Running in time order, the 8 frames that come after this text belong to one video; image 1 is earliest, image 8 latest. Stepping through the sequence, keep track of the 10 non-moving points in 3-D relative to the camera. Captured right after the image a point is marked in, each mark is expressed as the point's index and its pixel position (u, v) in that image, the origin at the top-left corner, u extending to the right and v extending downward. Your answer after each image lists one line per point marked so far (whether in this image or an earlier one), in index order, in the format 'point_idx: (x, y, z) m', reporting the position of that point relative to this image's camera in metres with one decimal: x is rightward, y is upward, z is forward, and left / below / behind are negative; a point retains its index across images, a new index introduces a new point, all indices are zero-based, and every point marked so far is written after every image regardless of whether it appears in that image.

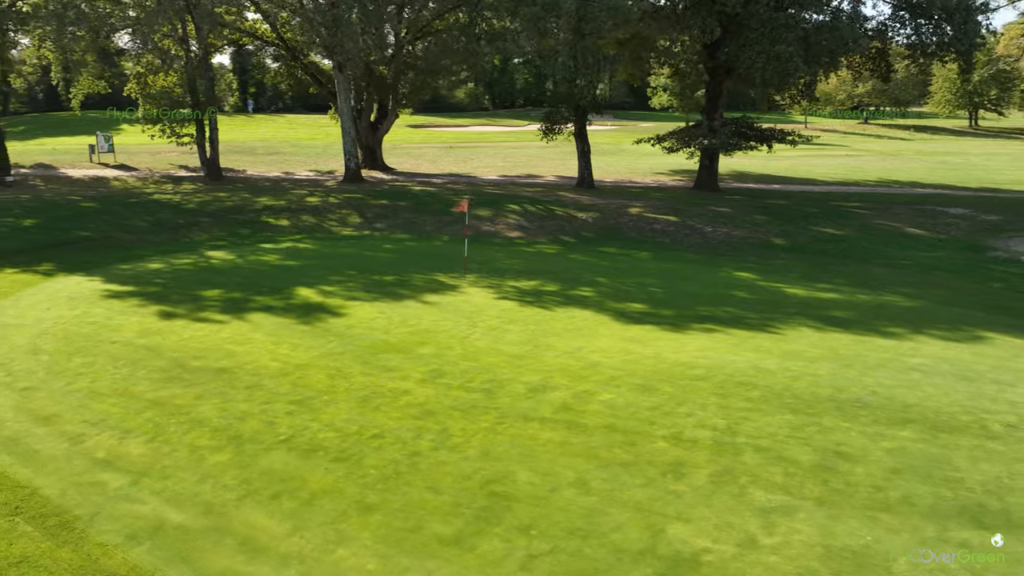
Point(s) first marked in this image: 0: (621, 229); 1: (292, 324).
0: (+2.9, +1.5, +19.6) m
1: (-3.4, -0.6, +11.9) m
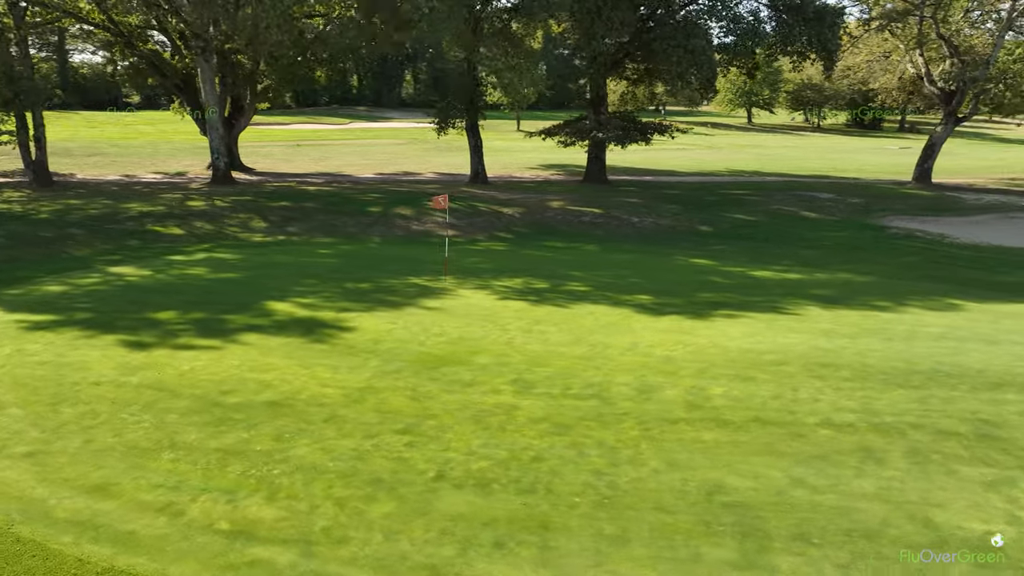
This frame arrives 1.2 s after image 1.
0: (+1.1, +1.6, +19.3) m
1: (-2.8, -0.7, +10.2) m
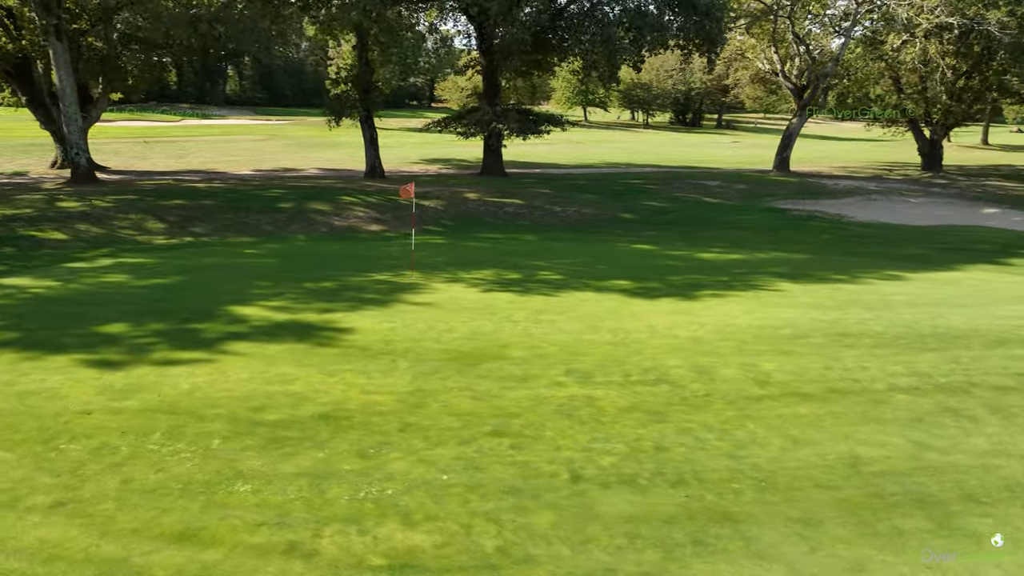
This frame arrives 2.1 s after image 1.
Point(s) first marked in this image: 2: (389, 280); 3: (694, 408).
0: (-0.8, +1.8, +18.7) m
1: (-2.4, -0.7, +9.0) m
2: (-2.0, +0.1, +12.4) m
3: (+1.8, -1.2, +7.4) m
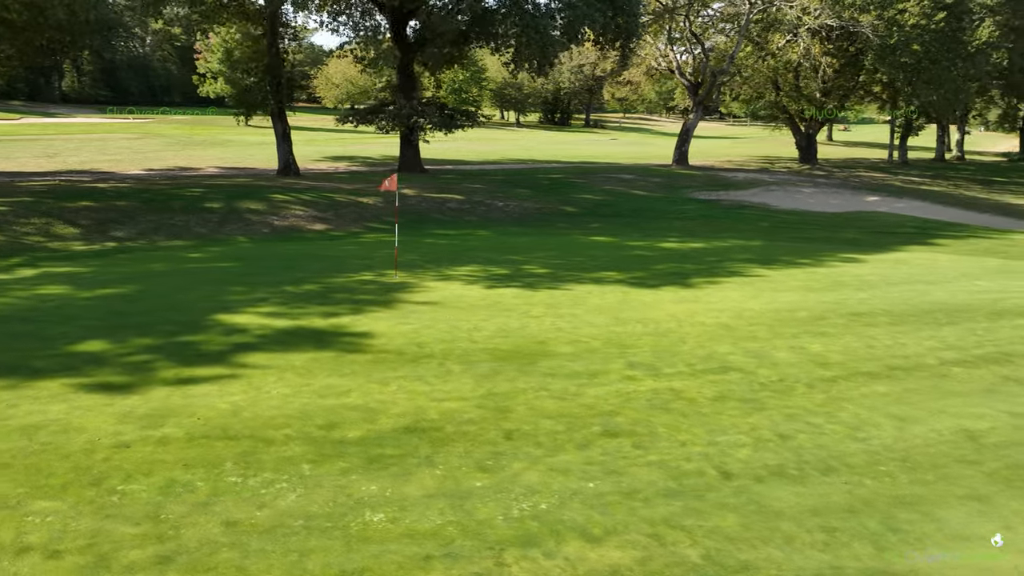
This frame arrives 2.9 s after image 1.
0: (-2.1, +1.8, +17.9) m
1: (-1.9, -0.7, +8.1) m
2: (-2.1, +0.1, +11.5) m
3: (+2.6, -1.0, +7.3) m
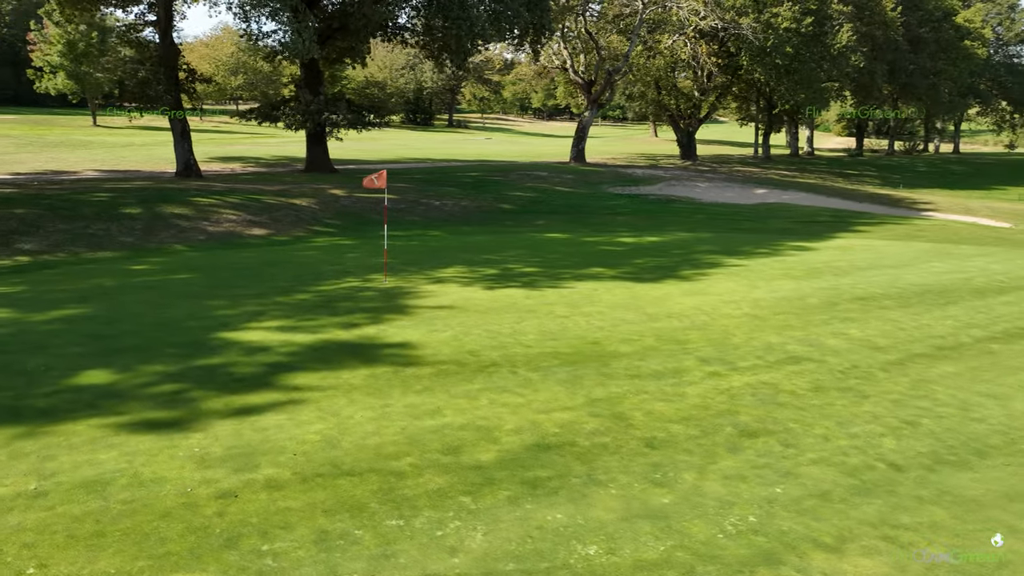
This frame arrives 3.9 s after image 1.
0: (-3.3, +1.7, +16.8) m
1: (-1.2, -0.8, +7.2) m
2: (-2.0, 0.0, +10.5) m
3: (+3.4, -0.9, +7.3) m
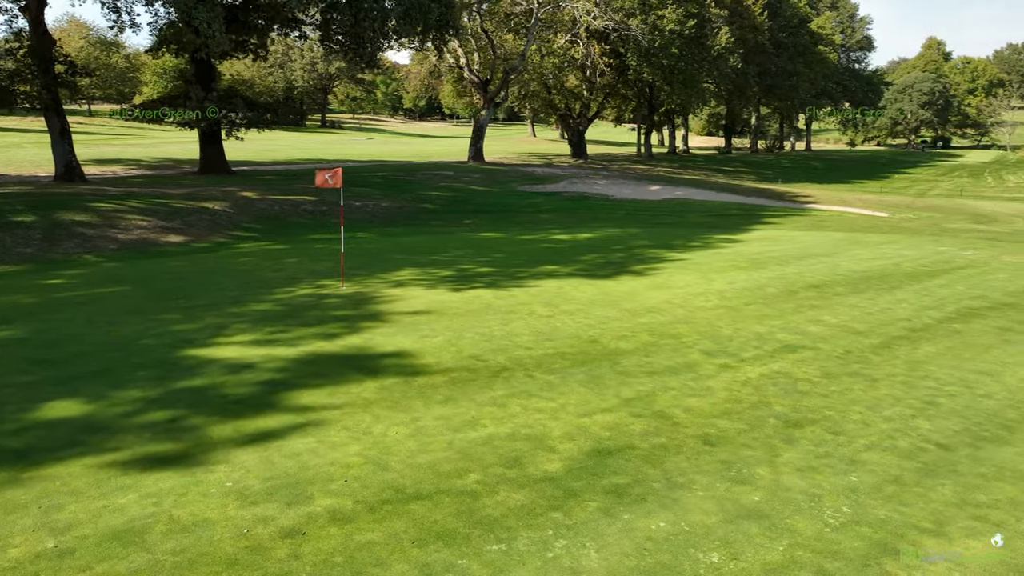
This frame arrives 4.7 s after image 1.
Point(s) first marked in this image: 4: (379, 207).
0: (-4.8, +1.5, +15.8) m
1: (-1.0, -0.8, +6.7) m
2: (-2.4, -0.1, +9.8) m
3: (+3.5, -0.7, +7.5) m
4: (-3.1, +1.8, +17.7) m
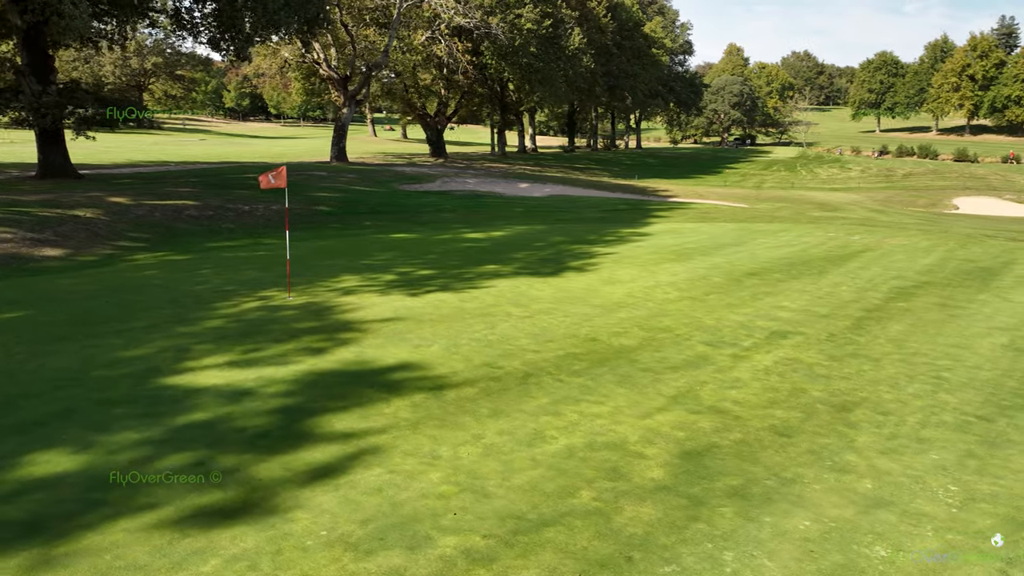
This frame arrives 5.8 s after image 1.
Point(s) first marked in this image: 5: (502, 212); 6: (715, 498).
0: (-6.5, +1.2, +14.2) m
1: (-0.7, -0.9, +6.1) m
2: (-2.7, -0.2, +8.8) m
3: (+3.5, -0.6, +7.8) m
4: (-5.2, +1.6, +16.4) m
5: (-0.2, +1.9, +18.9) m
6: (+1.2, -1.3, +4.6) m
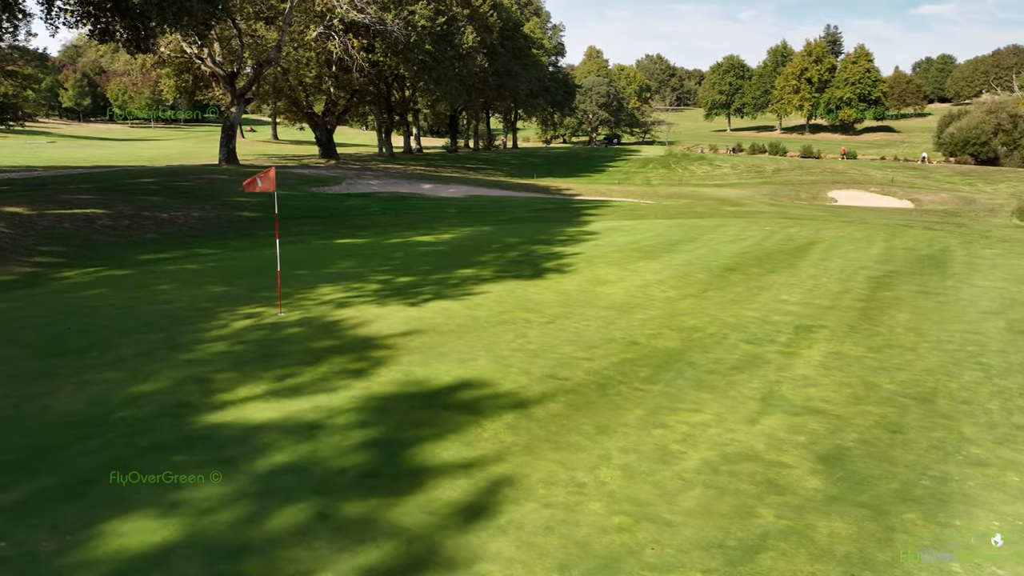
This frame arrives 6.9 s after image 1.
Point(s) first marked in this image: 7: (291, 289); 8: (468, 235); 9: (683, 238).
0: (-7.1, +0.9, +12.5) m
1: (0.0, -0.9, +5.6) m
2: (-2.5, -0.4, +7.9) m
3: (+3.9, -0.5, +8.0) m
4: (-6.3, +1.4, +14.9) m
5: (-1.8, +1.8, +18.2) m
6: (+2.1, -1.2, +4.4) m
7: (-2.8, 0.0, +9.6) m
8: (-0.8, +1.0, +15.0) m
9: (+3.3, +0.9, +14.6) m
